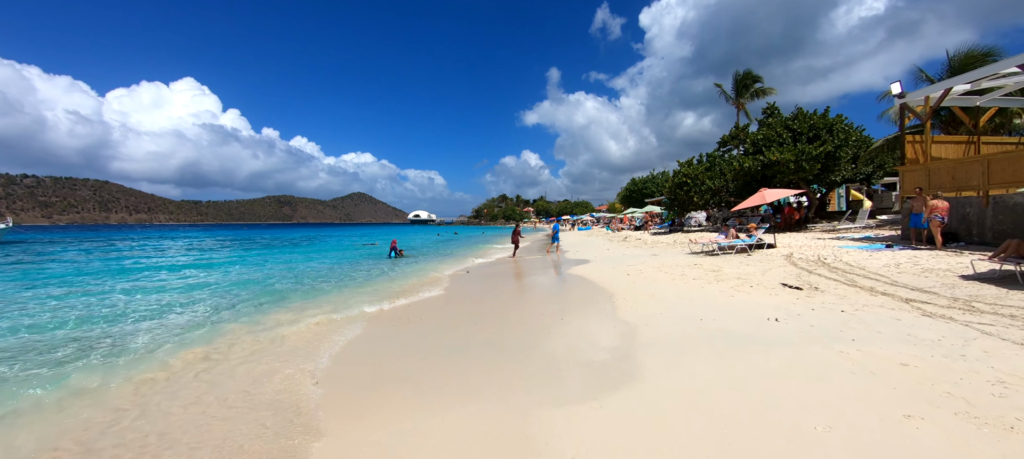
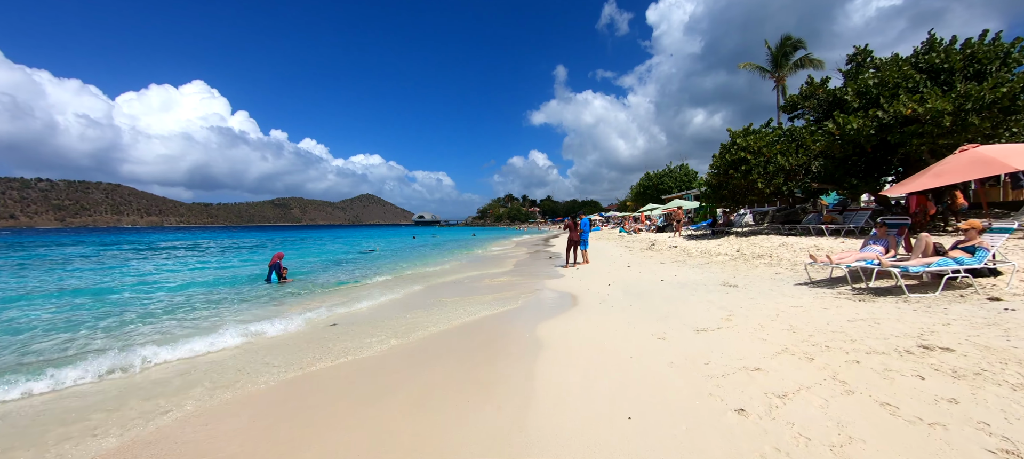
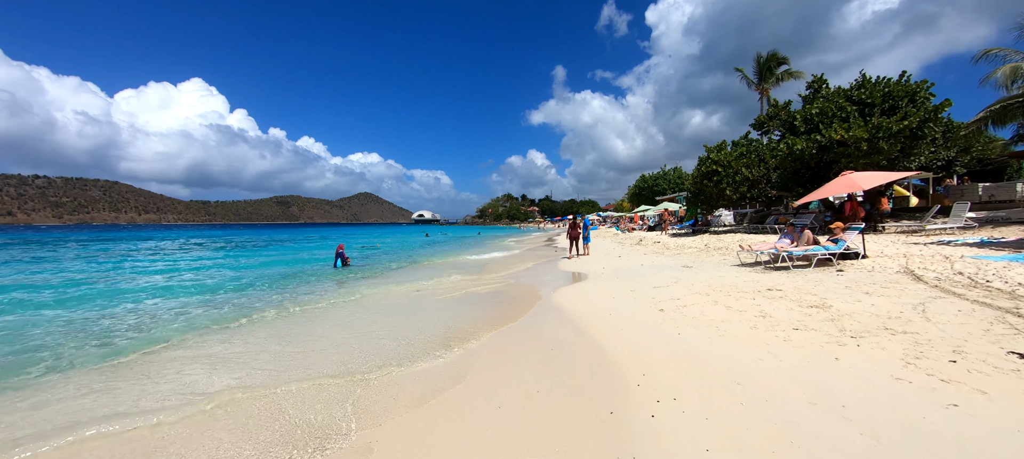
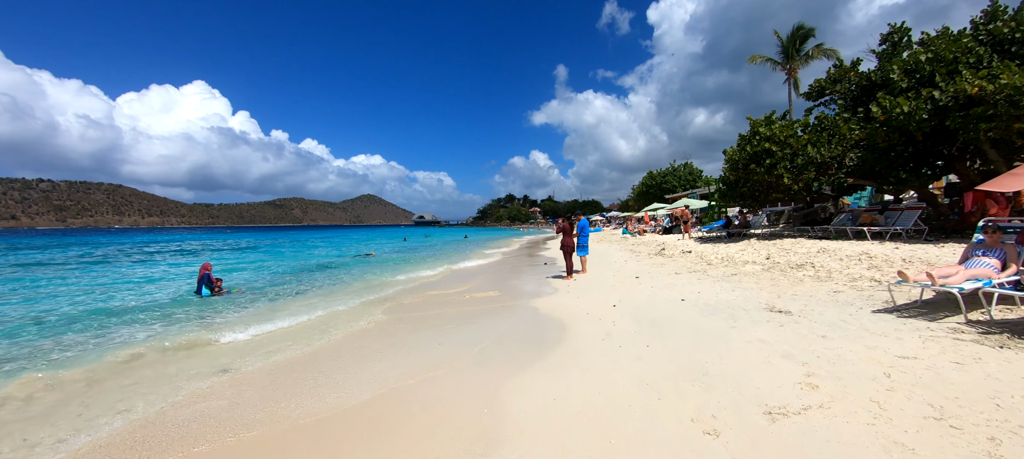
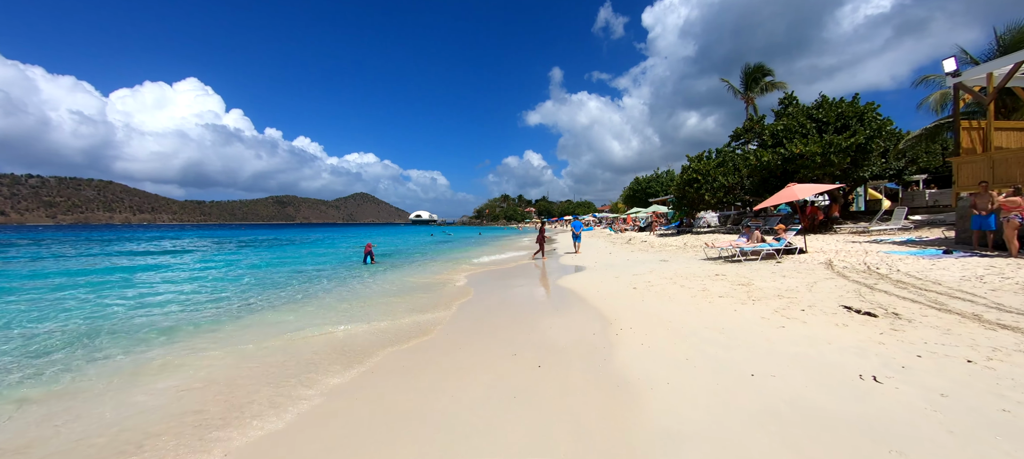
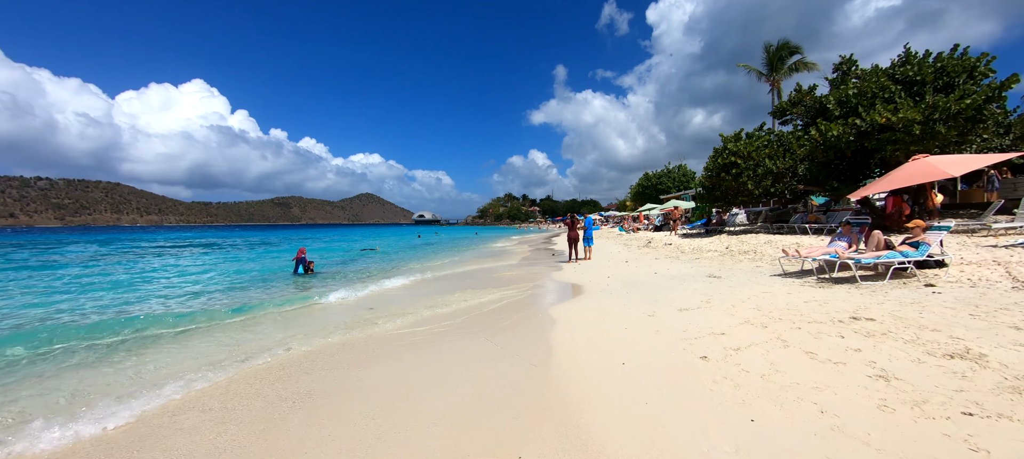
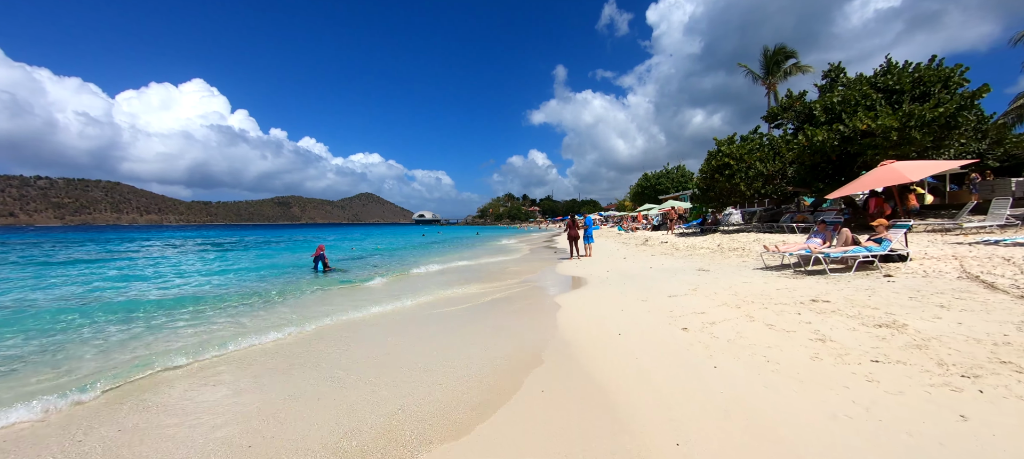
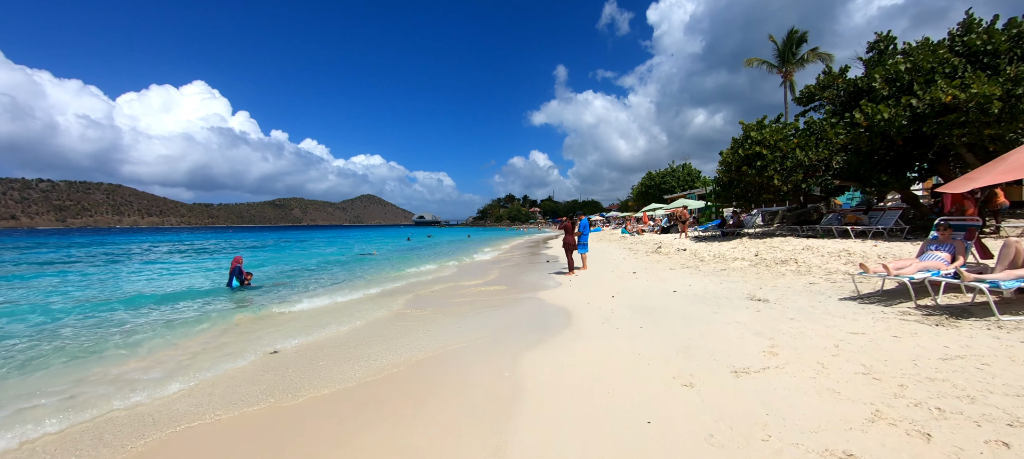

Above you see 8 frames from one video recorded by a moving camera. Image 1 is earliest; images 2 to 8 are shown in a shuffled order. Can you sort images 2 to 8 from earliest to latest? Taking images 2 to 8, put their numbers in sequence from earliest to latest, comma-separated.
5, 3, 7, 6, 2, 8, 4
